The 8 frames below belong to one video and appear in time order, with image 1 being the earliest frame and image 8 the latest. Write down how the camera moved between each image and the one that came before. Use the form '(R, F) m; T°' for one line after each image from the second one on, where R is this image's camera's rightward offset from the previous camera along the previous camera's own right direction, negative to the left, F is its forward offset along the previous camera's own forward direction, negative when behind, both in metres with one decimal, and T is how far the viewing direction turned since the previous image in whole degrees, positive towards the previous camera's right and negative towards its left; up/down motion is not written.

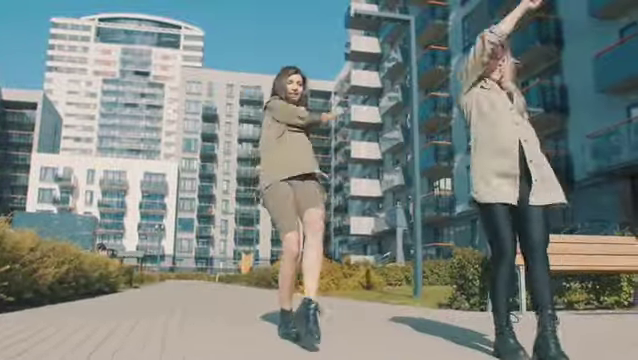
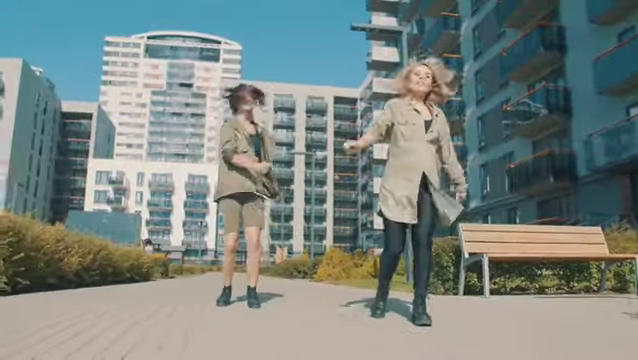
(+0.4, -1.8) m; -4°
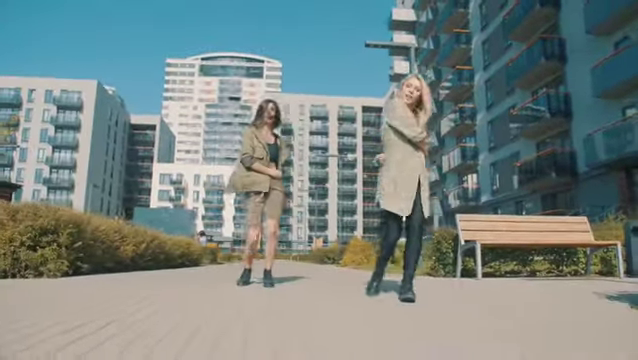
(+0.1, -1.8) m; -2°
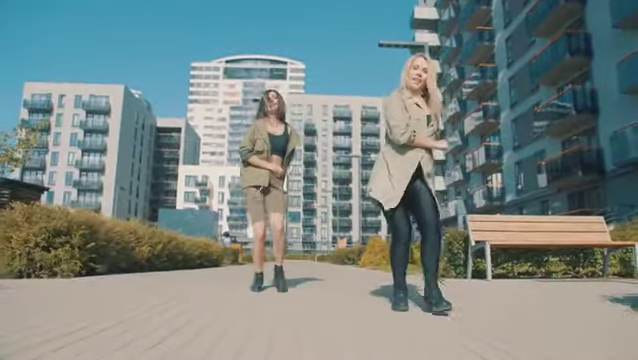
(+0.1, 0.0) m; -3°
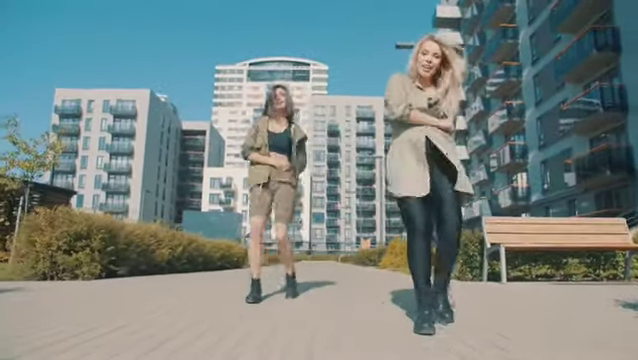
(+0.1, 0.0) m; -3°
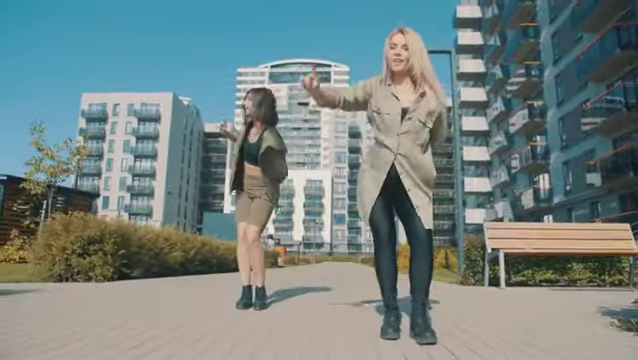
(+0.2, -0.1) m; -3°
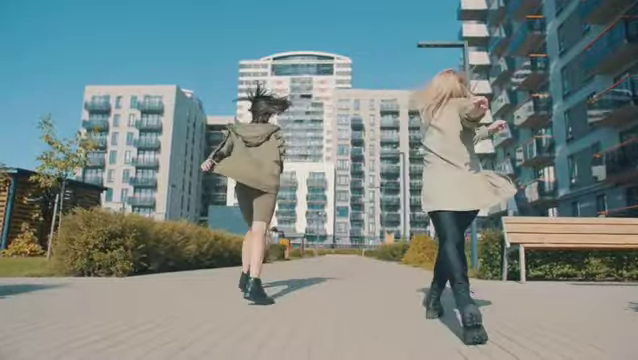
(-0.1, 0.0) m; 0°
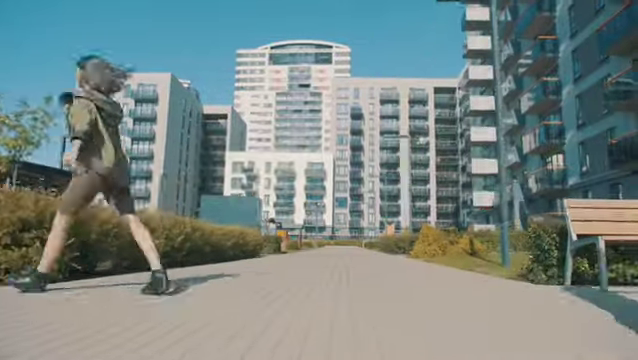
(0.0, +1.1) m; 0°
